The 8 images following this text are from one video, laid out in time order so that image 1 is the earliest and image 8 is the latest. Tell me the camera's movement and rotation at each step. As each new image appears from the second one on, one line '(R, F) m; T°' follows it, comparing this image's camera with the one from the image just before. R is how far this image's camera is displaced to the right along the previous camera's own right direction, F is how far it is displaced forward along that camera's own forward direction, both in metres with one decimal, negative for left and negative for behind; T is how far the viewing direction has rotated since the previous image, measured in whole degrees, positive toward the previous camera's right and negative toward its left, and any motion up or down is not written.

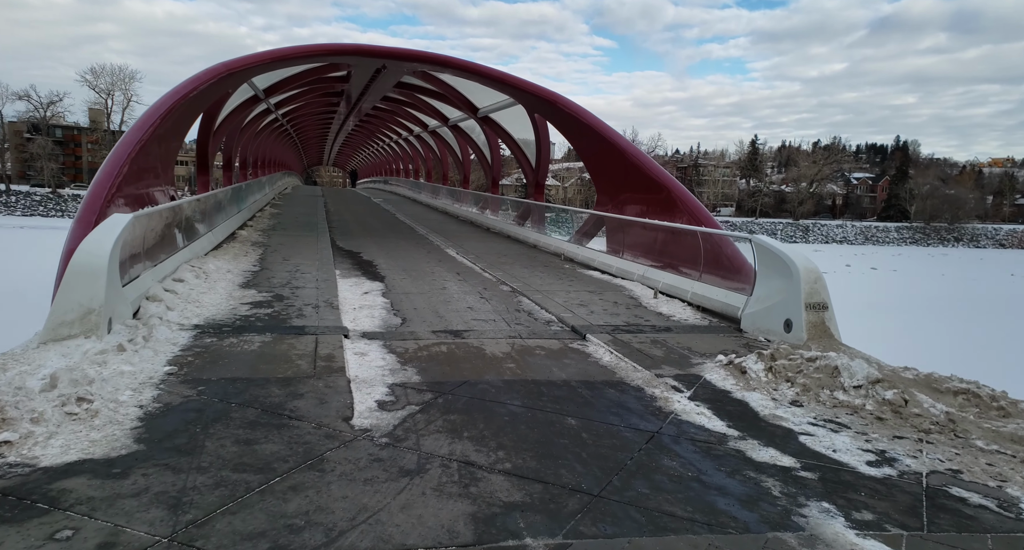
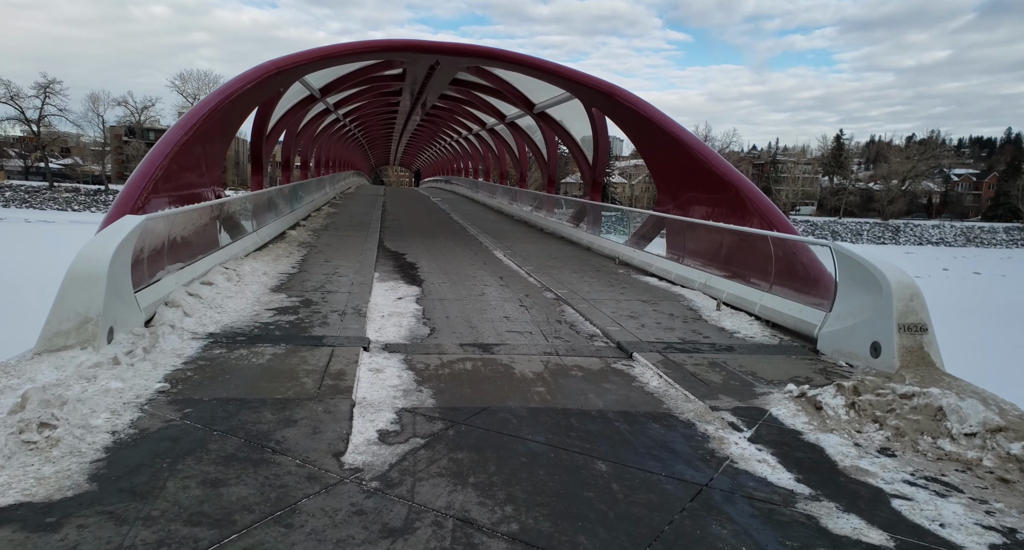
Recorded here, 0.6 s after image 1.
(+0.3, +0.6) m; -6°
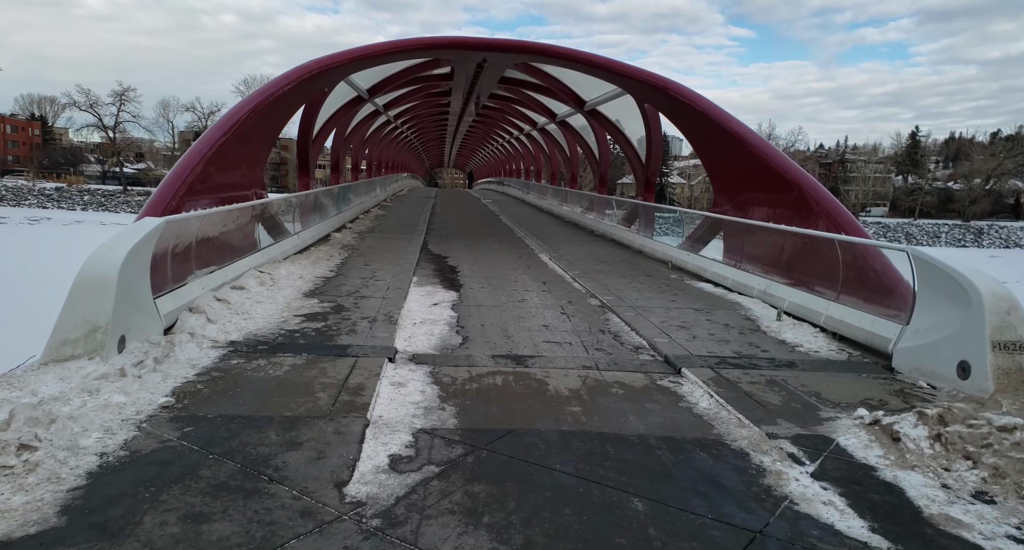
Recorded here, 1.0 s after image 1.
(+0.2, +0.4) m; -5°
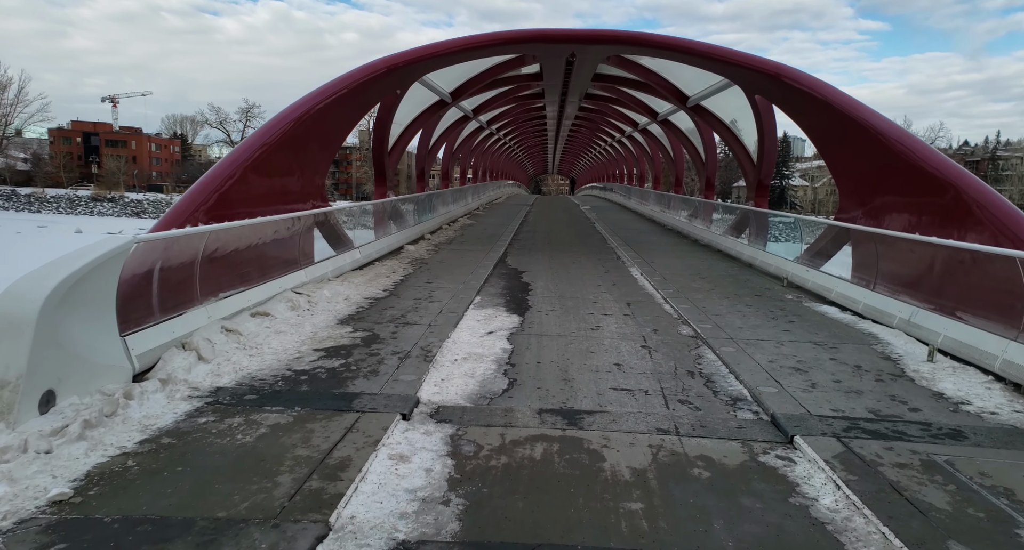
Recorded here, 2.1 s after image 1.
(+0.4, +1.3) m; -10°
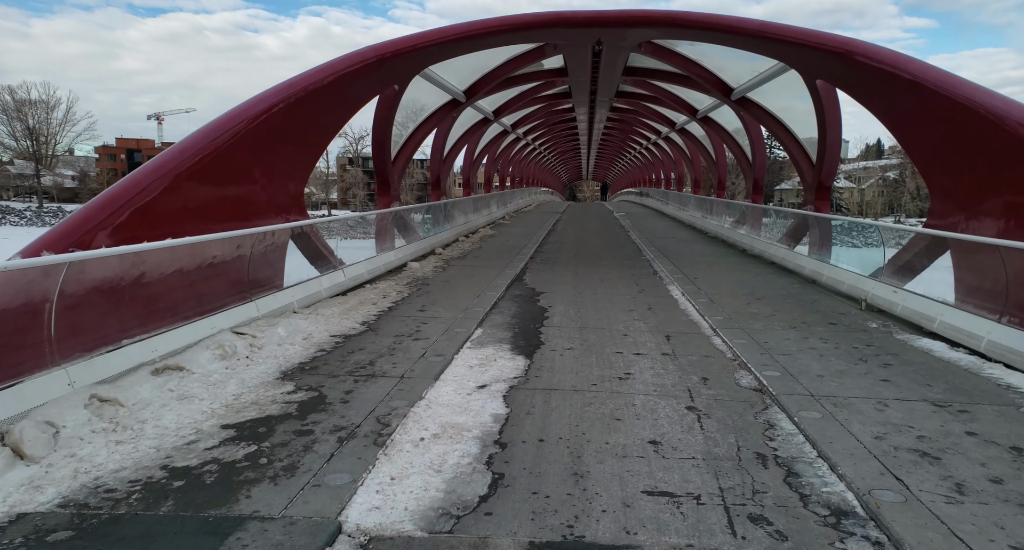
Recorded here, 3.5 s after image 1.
(+0.3, +1.7) m; -3°
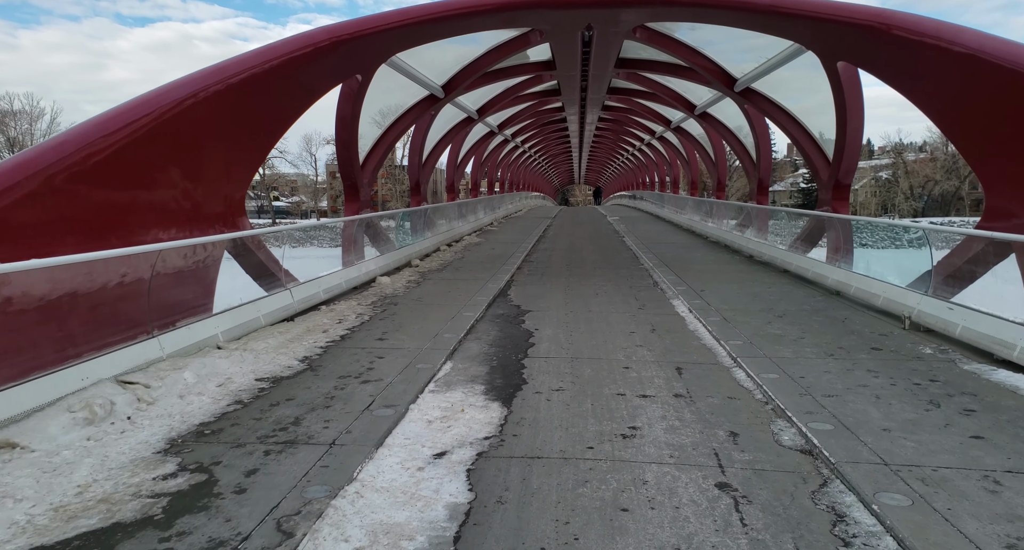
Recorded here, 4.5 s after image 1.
(+0.2, +1.3) m; +1°
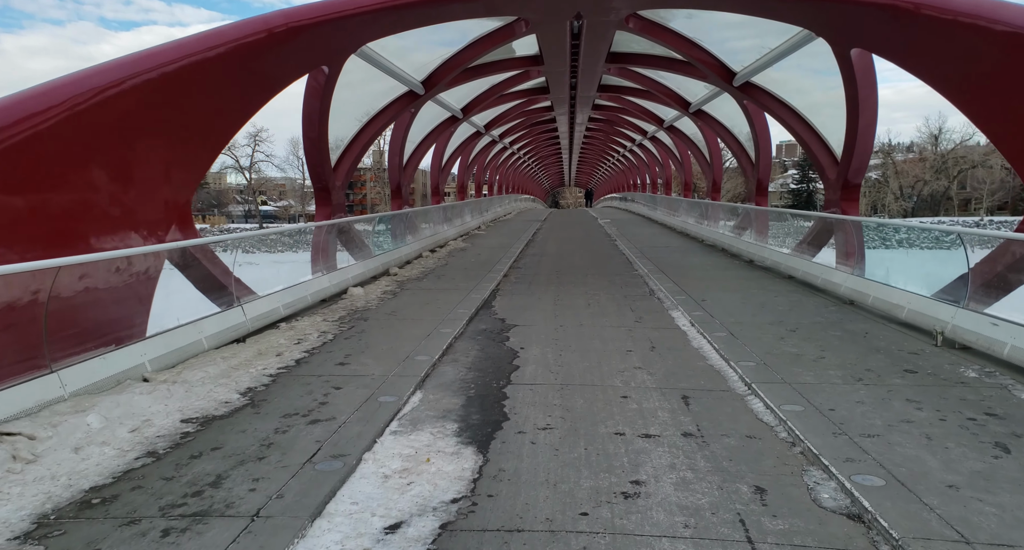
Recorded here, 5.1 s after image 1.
(+0.1, +0.8) m; +1°
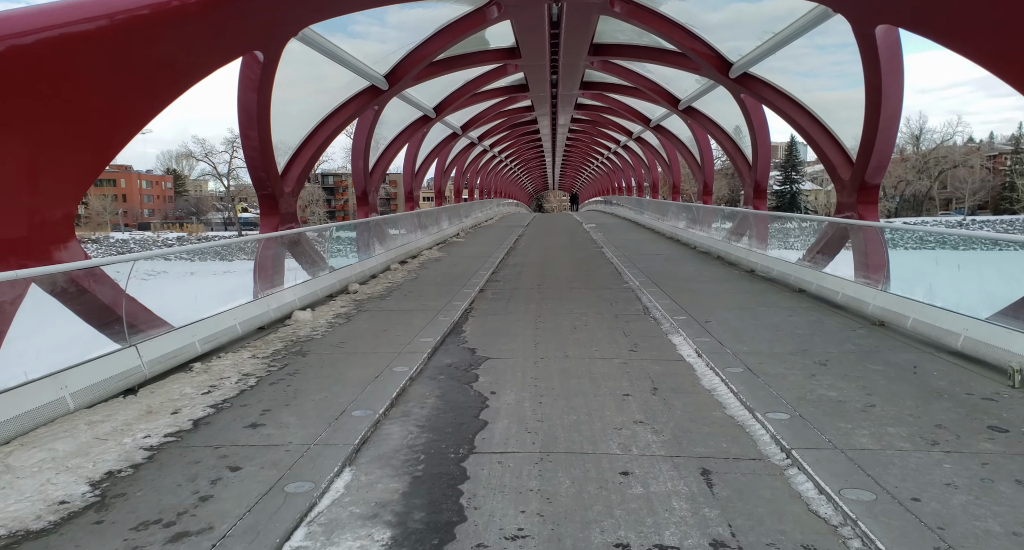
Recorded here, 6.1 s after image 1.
(+0.2, +1.3) m; +1°
